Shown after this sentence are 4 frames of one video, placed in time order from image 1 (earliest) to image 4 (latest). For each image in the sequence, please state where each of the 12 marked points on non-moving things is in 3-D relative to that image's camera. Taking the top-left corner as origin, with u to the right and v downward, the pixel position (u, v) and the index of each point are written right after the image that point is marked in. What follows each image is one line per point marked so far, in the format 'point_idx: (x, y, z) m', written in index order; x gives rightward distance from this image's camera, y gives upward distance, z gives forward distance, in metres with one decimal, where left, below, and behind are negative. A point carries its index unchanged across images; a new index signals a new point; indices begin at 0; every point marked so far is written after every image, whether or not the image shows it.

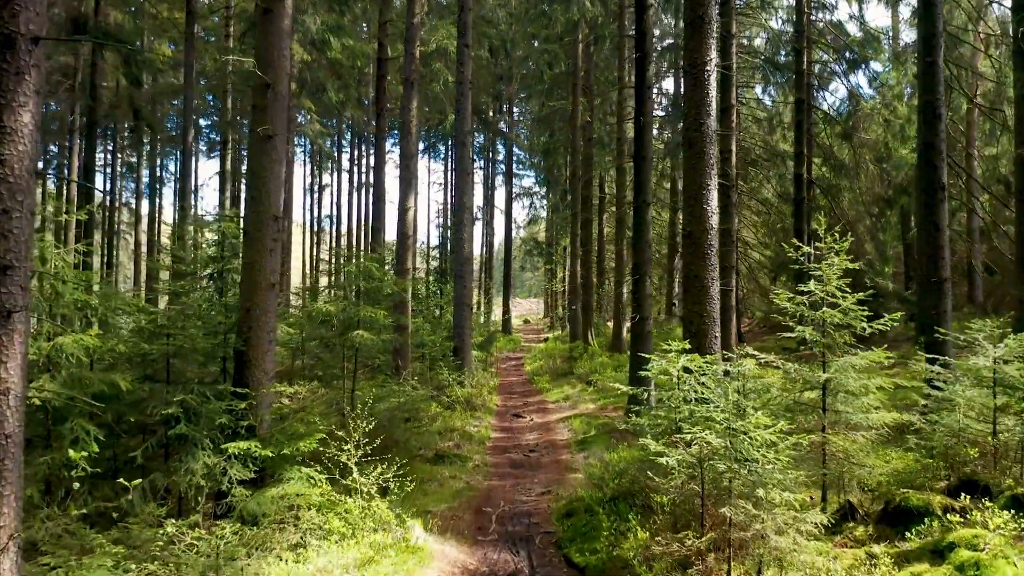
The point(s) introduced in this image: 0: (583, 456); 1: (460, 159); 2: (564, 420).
0: (+0.9, -2.1, +9.4) m
1: (-1.0, +2.4, +14.2) m
2: (+0.8, -2.0, +11.9) m
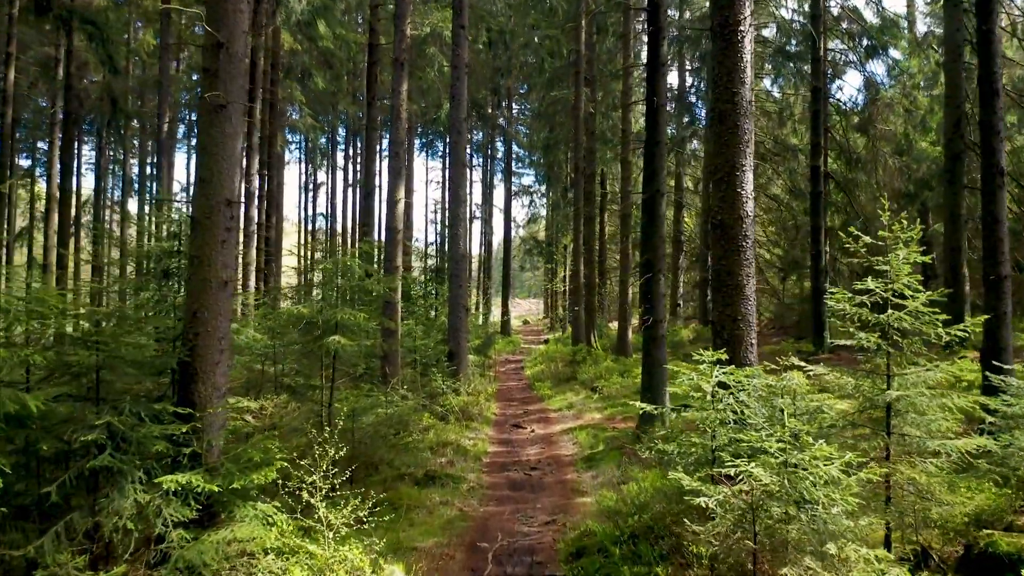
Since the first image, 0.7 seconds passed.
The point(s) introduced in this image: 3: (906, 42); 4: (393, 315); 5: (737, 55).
0: (+0.9, -2.0, +8.4) m
1: (-1.0, +2.4, +13.2) m
2: (+0.8, -2.0, +10.8) m
3: (+9.3, +5.8, +18.2) m
4: (-1.7, -0.4, +10.8) m
5: (+1.7, +1.8, +5.8) m
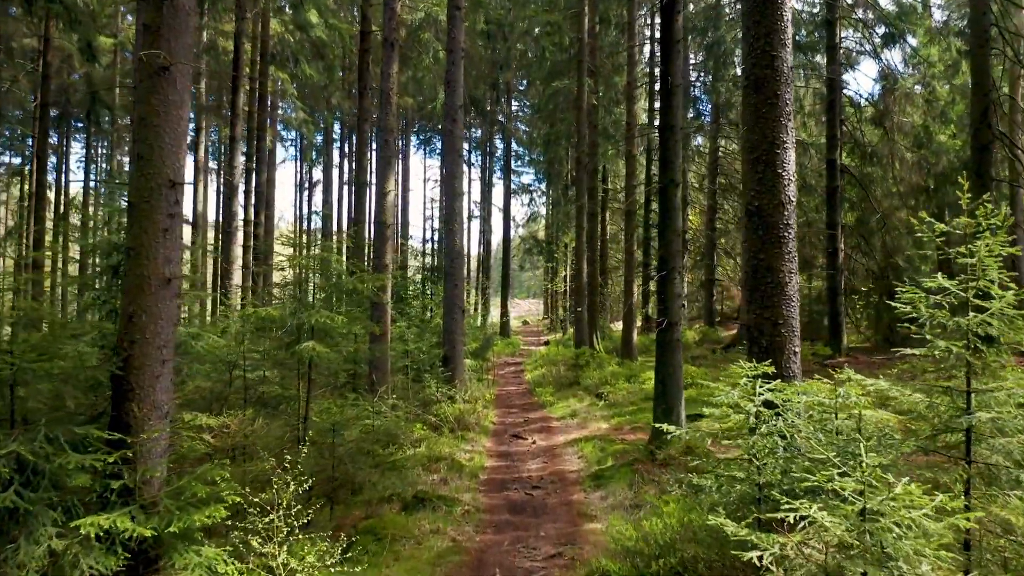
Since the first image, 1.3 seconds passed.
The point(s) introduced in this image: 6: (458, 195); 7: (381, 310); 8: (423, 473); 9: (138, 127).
0: (+0.9, -2.0, +7.5) m
1: (-1.0, +2.4, +12.3) m
2: (+0.8, -2.0, +10.0) m
3: (+9.3, +5.8, +17.4) m
4: (-1.7, -0.4, +9.9) m
5: (+1.7, +1.8, +5.0) m
6: (-0.9, +1.5, +12.2) m
7: (-1.7, -0.3, +9.9) m
8: (-1.0, -2.0, +8.3) m
9: (-2.2, +0.9, +4.5) m
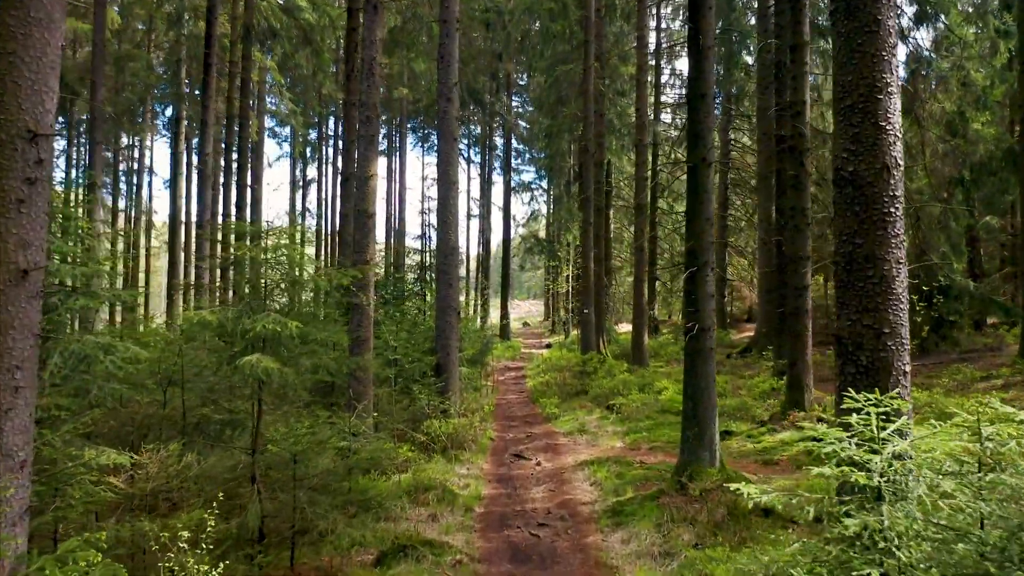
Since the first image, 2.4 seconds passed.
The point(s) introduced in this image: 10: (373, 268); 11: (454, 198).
0: (+0.9, -2.0, +6.2) m
1: (-1.0, +2.4, +11.0) m
2: (+0.8, -2.0, +8.6) m
3: (+9.3, +5.8, +16.0) m
4: (-1.7, -0.4, +8.6) m
5: (+1.7, +1.8, +3.6) m
6: (-0.8, +1.5, +10.8) m
7: (-1.7, -0.3, +8.6) m
8: (-0.9, -2.0, +6.9) m
9: (-2.2, +1.0, +3.2) m
10: (-1.6, +0.2, +8.7) m
11: (-0.8, +1.3, +10.9) m
